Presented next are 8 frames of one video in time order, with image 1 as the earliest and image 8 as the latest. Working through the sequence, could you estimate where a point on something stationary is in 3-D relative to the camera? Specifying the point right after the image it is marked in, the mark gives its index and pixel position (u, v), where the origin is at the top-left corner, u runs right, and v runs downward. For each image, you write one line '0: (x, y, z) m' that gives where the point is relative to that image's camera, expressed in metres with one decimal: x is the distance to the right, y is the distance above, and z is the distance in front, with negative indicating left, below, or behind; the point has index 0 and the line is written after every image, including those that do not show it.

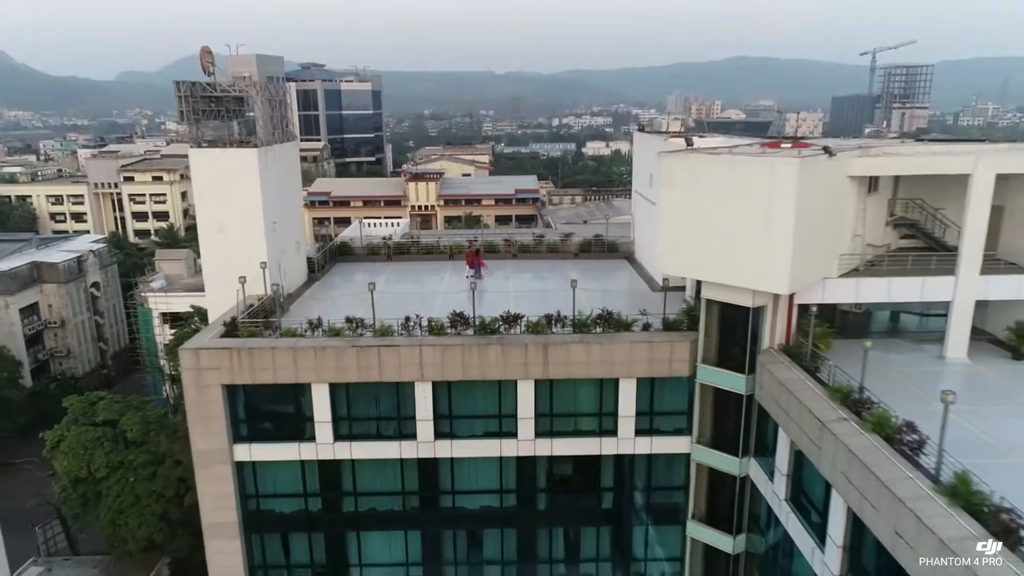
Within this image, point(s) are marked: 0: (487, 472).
0: (-0.4, -2.6, +9.9) m
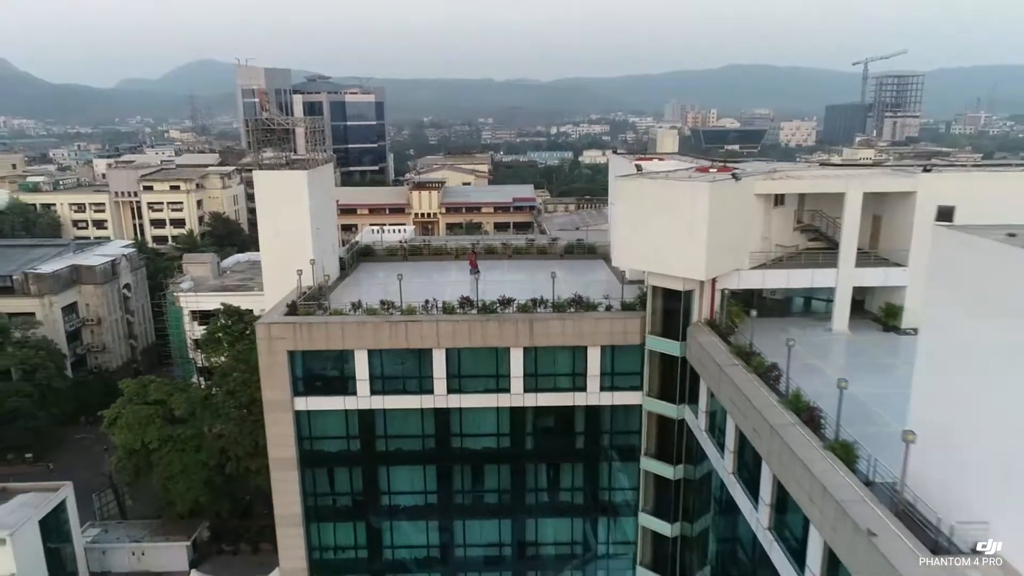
0: (-0.5, -2.5, +12.9) m
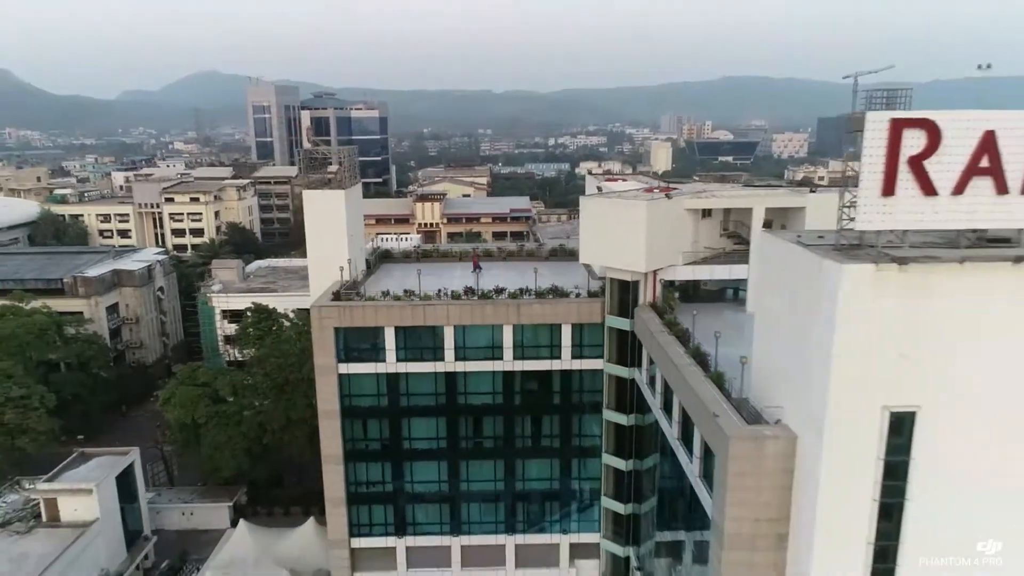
0: (-0.6, -2.3, +16.8) m
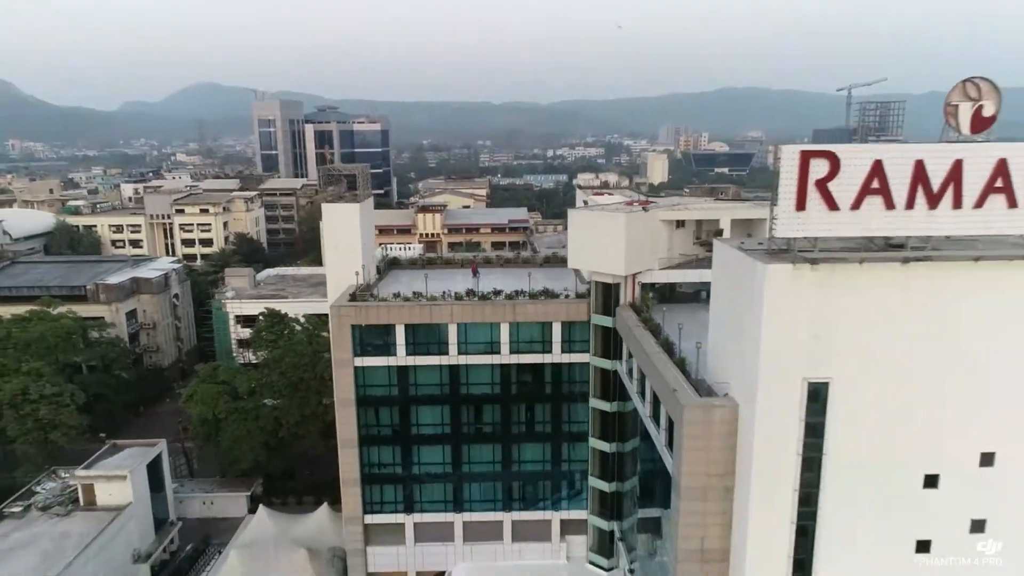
0: (-0.7, -2.3, +18.9) m
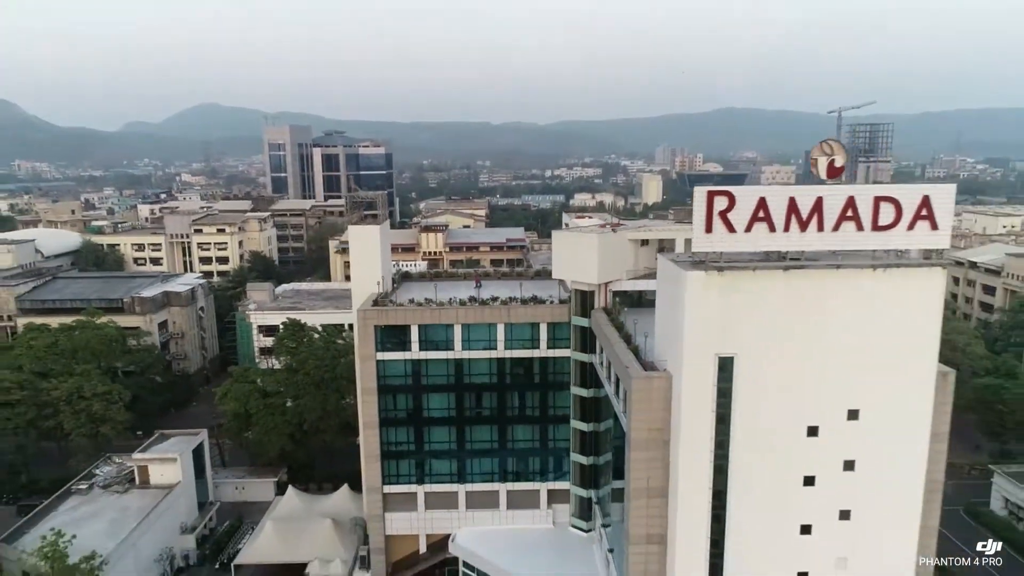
0: (-0.9, -2.6, +22.9) m
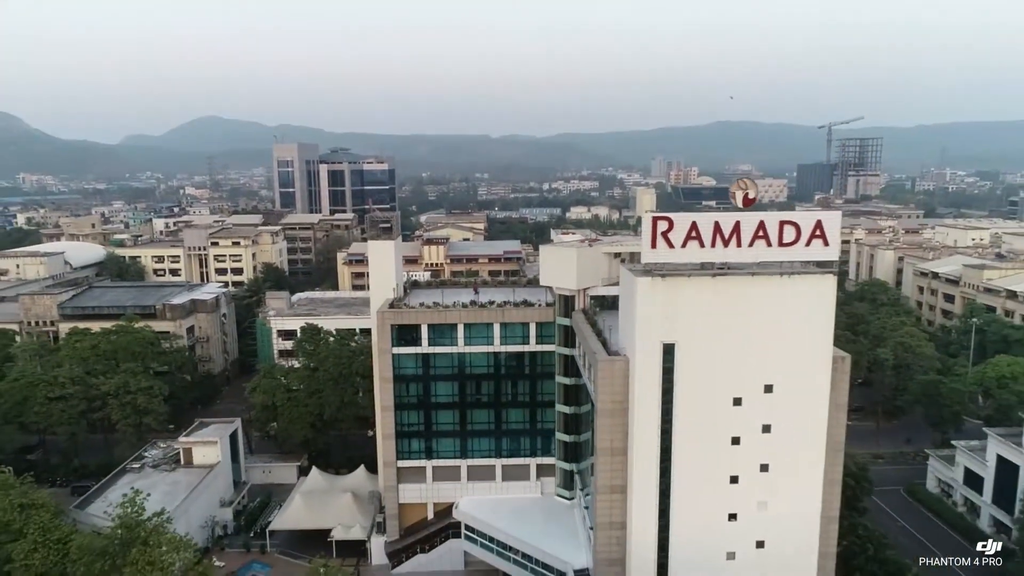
0: (-1.1, -2.8, +27.2) m
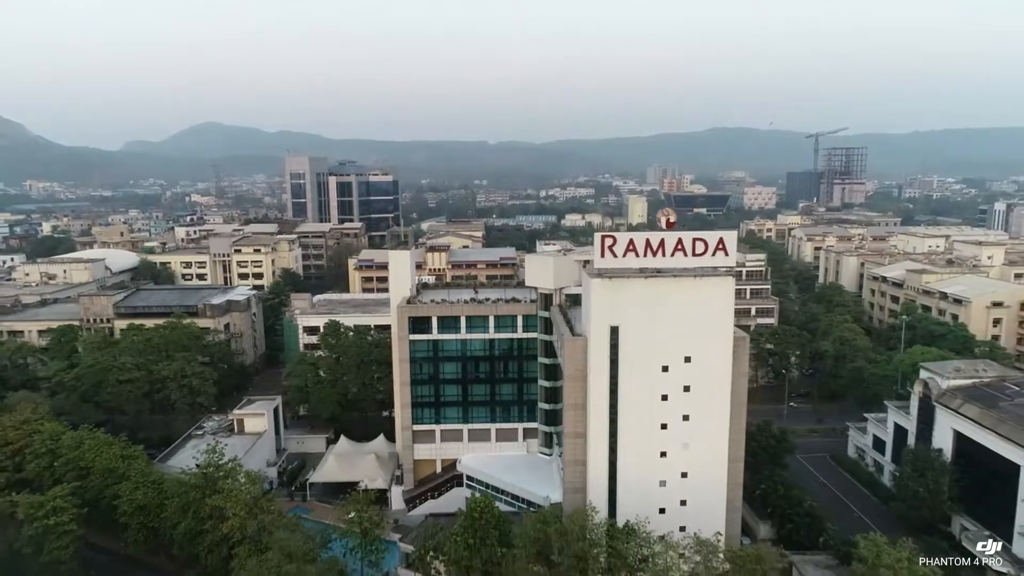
0: (-1.6, -2.8, +34.4) m
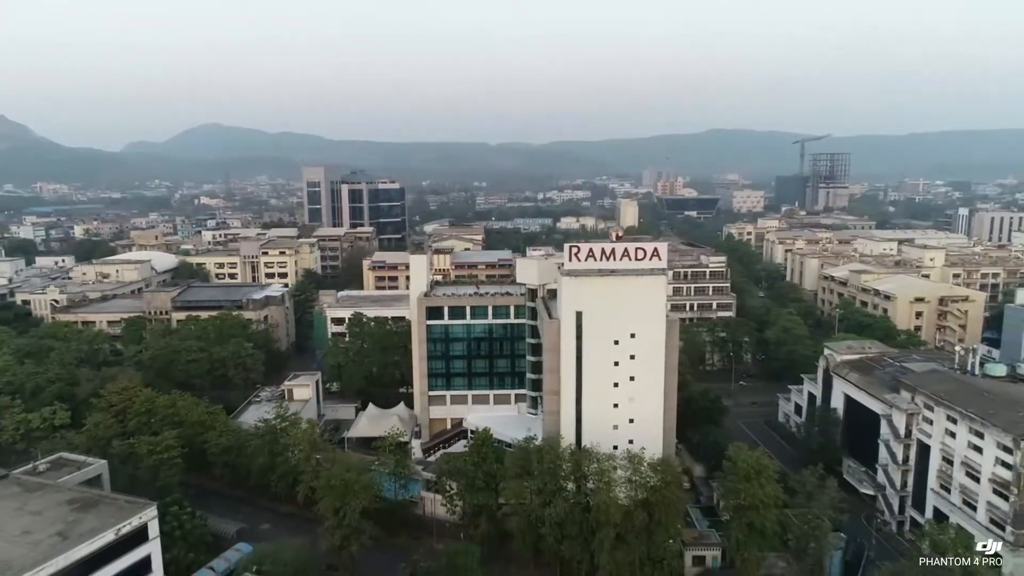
0: (-1.9, -2.6, +44.2) m
